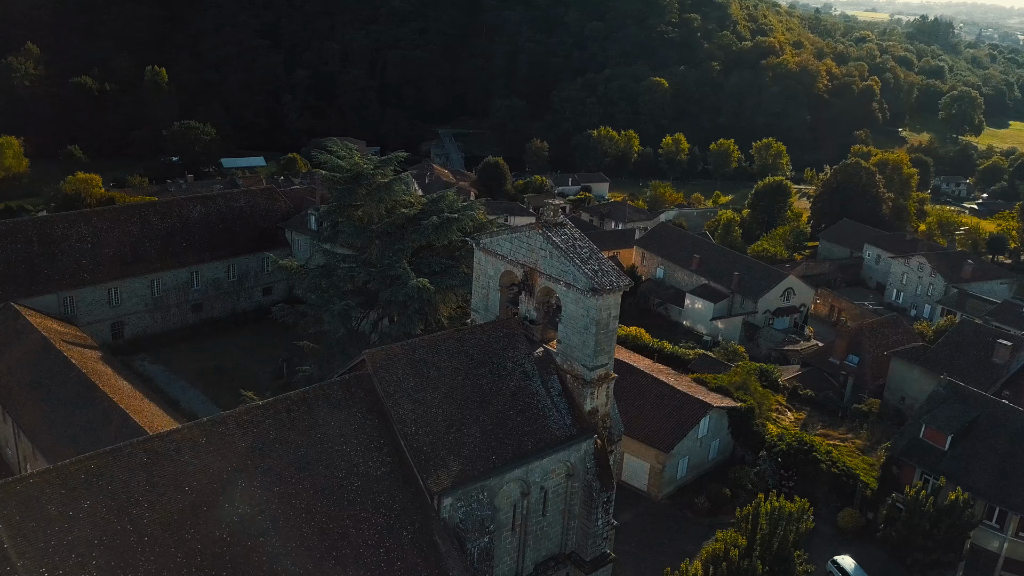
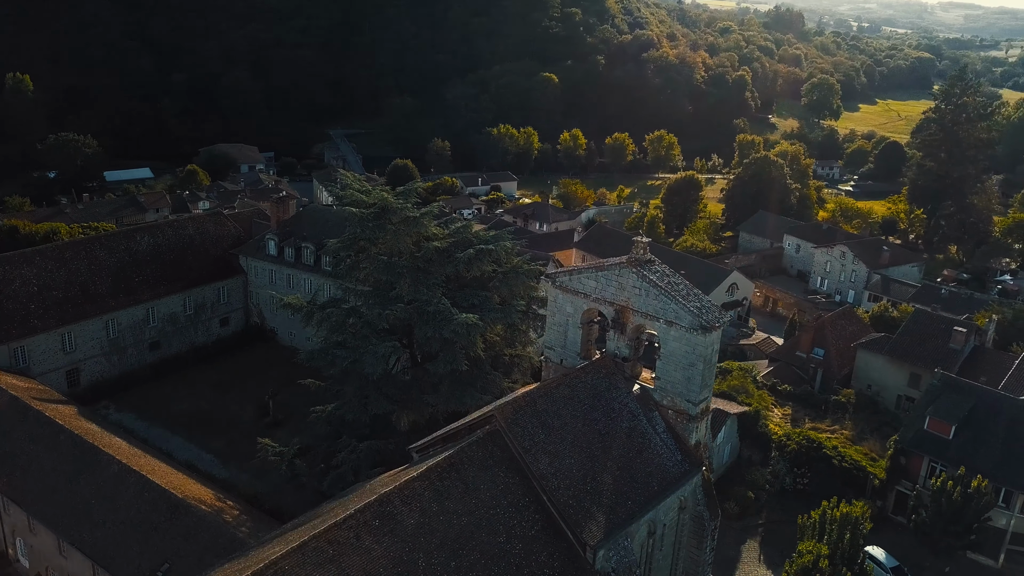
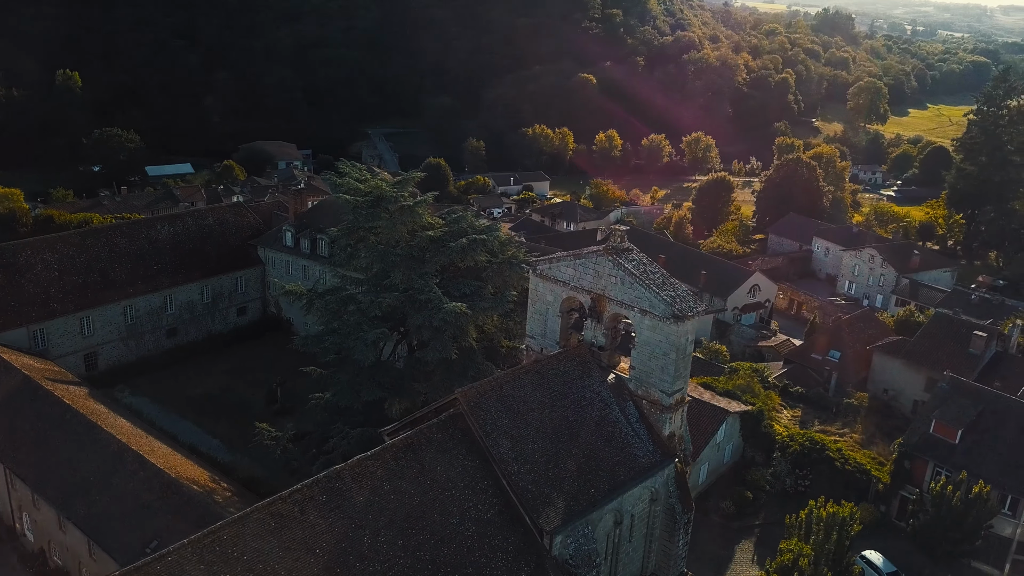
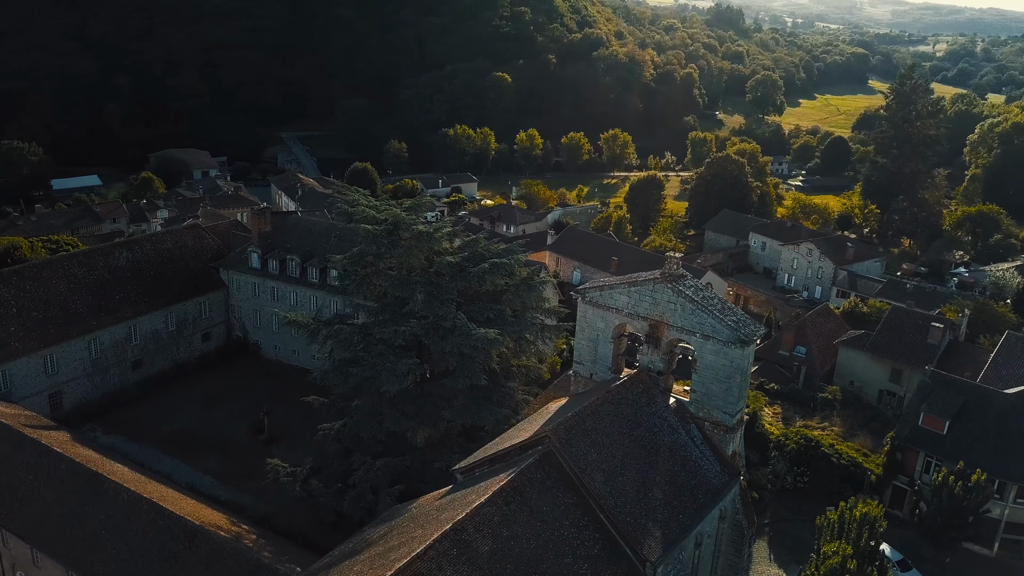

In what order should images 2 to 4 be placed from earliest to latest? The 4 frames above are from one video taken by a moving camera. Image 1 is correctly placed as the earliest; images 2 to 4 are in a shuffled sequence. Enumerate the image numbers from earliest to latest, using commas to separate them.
3, 2, 4
